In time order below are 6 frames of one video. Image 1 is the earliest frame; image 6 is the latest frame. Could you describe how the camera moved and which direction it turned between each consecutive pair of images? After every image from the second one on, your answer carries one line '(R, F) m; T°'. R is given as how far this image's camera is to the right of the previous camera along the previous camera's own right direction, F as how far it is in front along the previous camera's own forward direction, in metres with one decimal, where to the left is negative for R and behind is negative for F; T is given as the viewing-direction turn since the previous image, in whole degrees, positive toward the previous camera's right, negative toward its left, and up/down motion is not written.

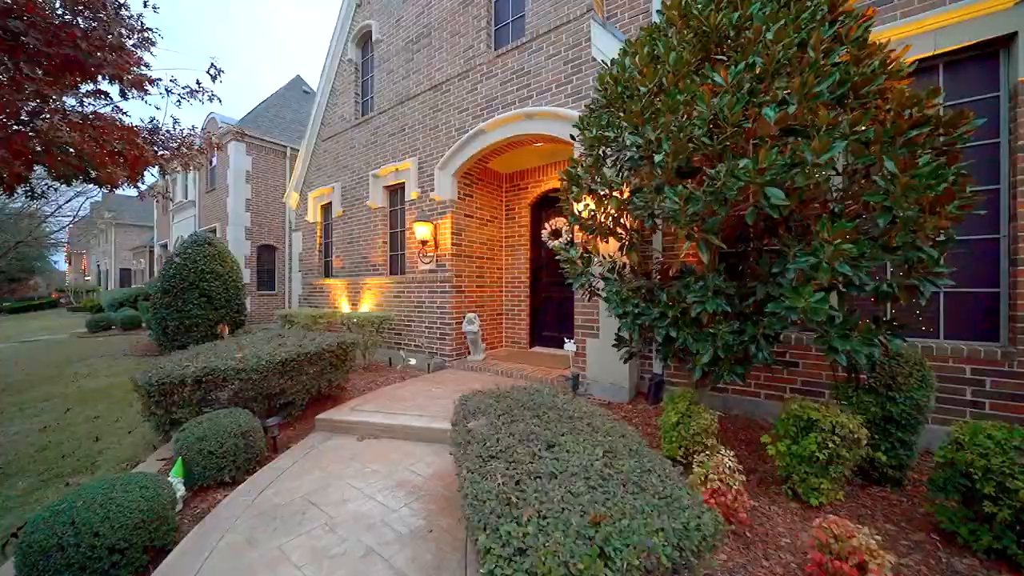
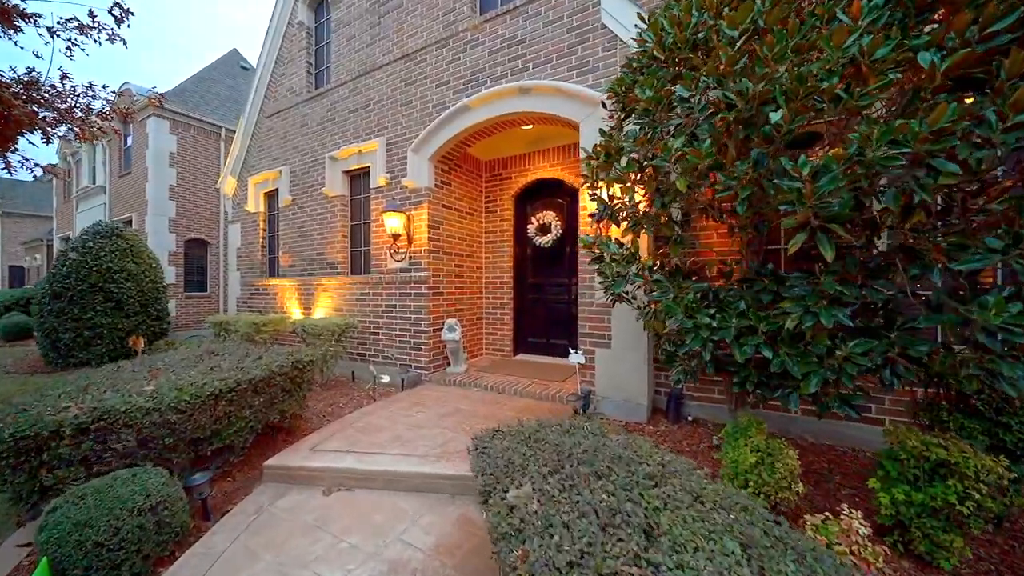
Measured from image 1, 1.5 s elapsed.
(-0.5, +0.8) m; +7°
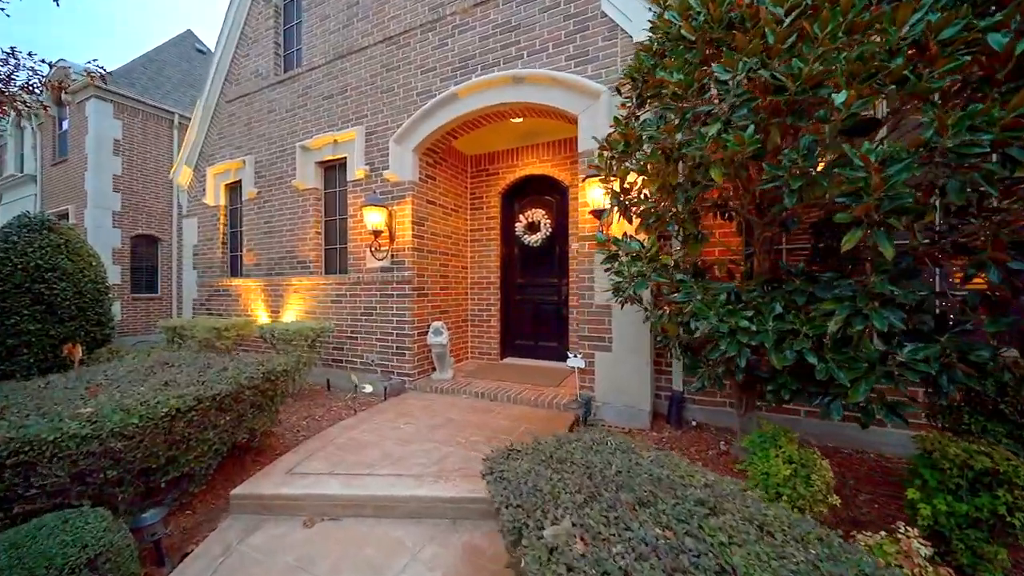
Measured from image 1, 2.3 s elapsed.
(-0.3, +0.3) m; +4°
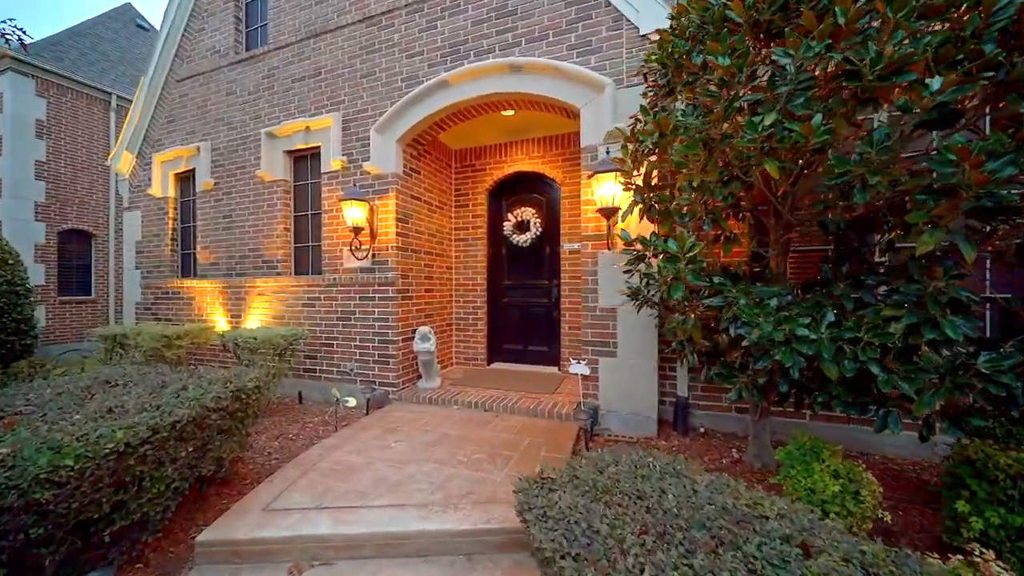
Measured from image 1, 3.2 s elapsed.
(-0.3, +0.3) m; +5°
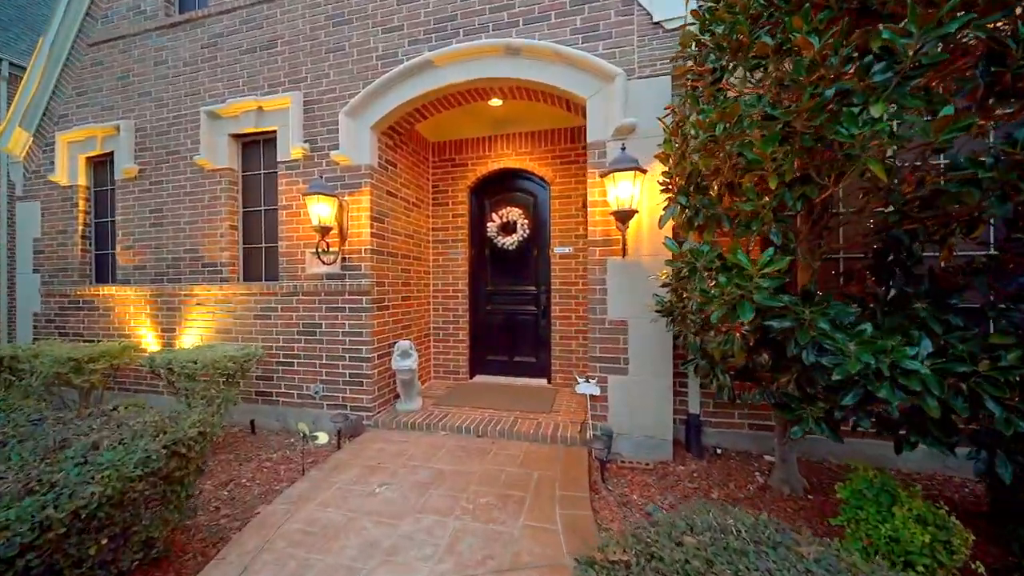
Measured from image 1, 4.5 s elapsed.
(-0.4, +0.5) m; +6°
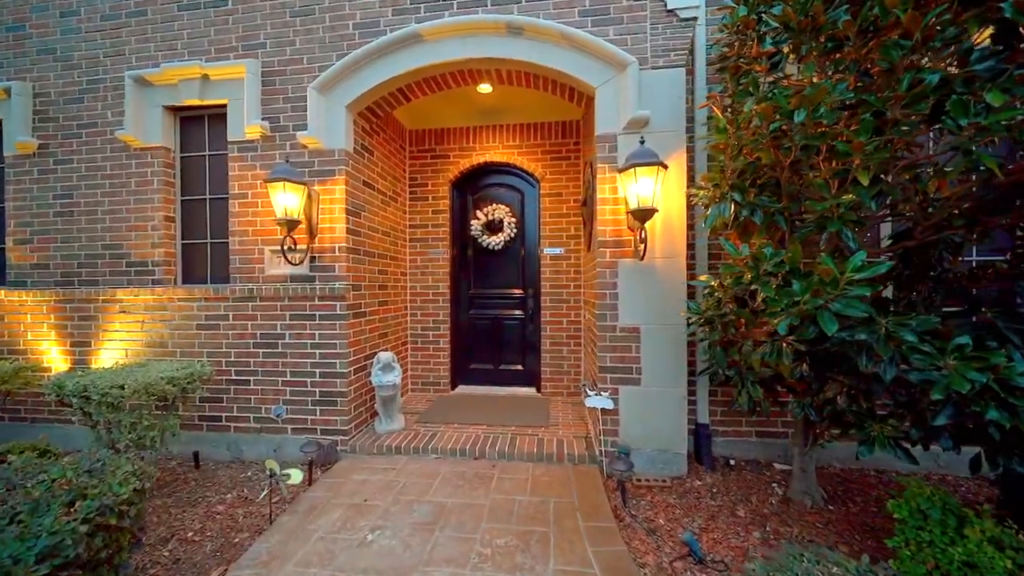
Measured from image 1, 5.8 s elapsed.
(-0.4, +0.4) m; +7°
